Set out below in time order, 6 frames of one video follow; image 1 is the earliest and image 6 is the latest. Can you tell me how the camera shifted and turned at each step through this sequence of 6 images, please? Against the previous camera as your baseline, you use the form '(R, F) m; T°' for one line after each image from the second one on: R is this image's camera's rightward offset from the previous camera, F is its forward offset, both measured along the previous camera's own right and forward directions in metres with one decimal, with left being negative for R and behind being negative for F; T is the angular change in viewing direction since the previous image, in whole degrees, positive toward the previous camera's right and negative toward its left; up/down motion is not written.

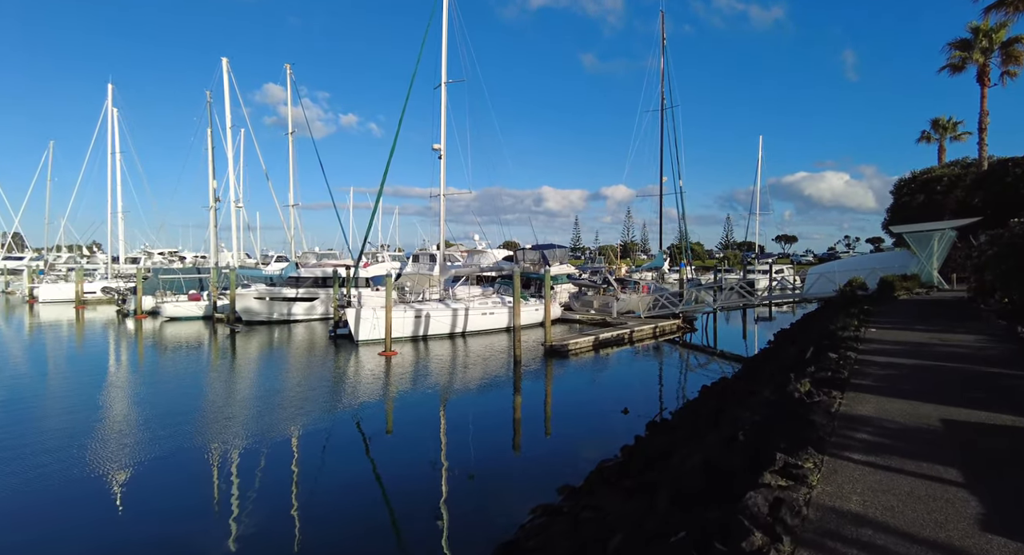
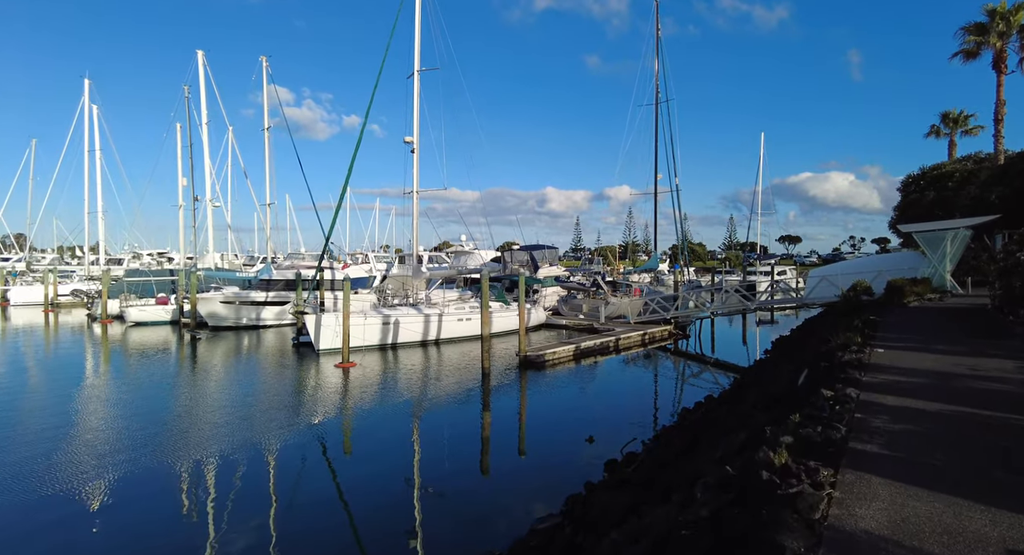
(+0.8, +1.3) m; 0°
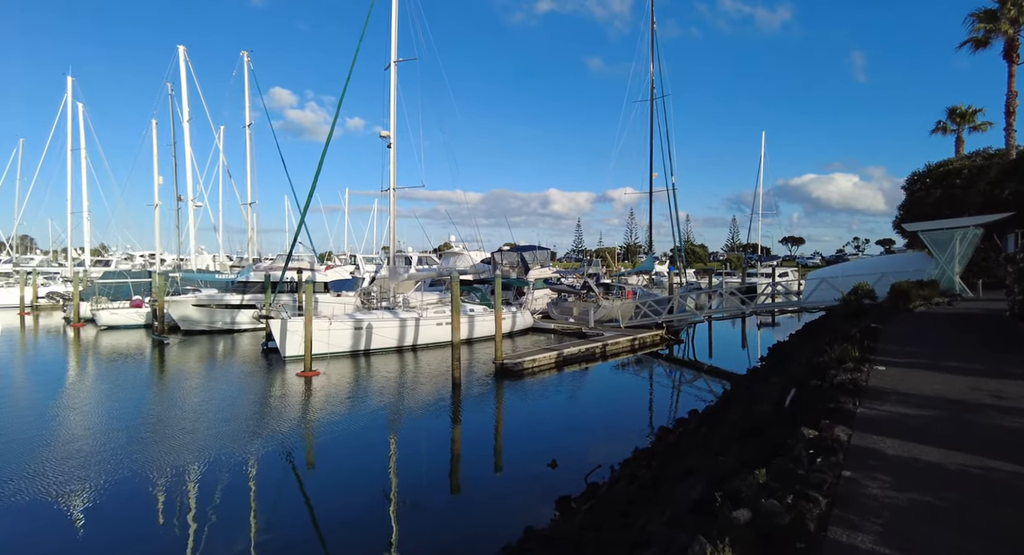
(+0.6, +1.0) m; 0°
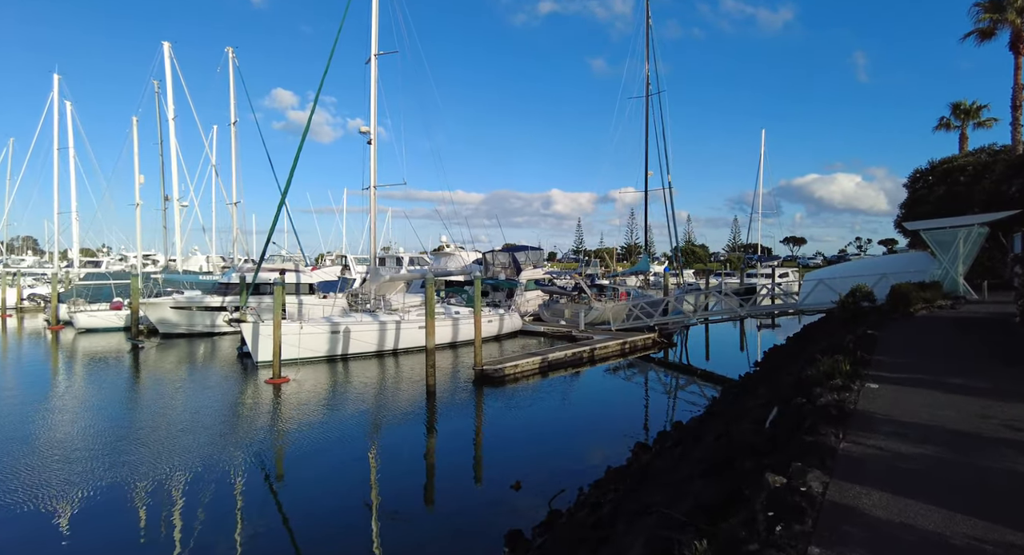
(+0.5, +0.6) m; 0°
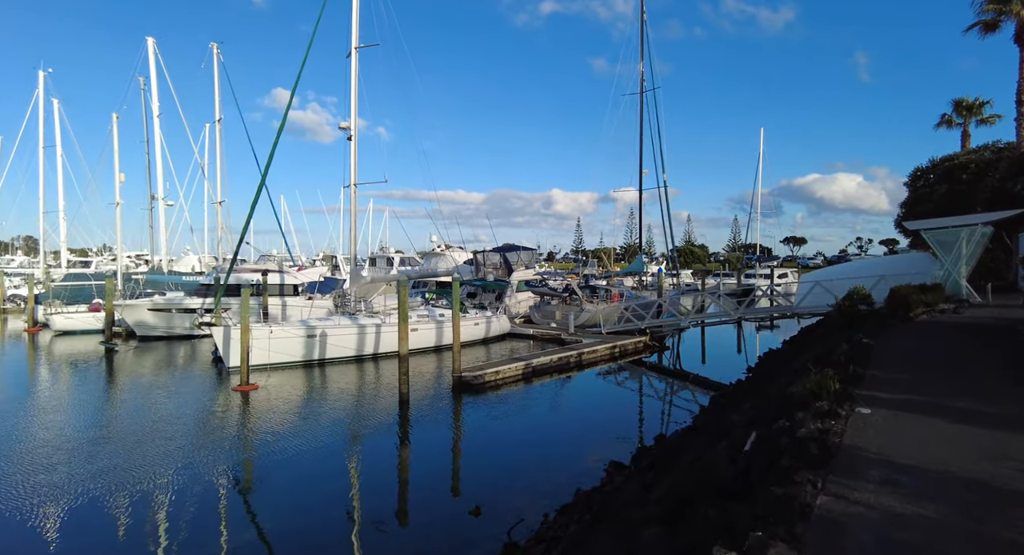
(+0.4, +0.6) m; 0°
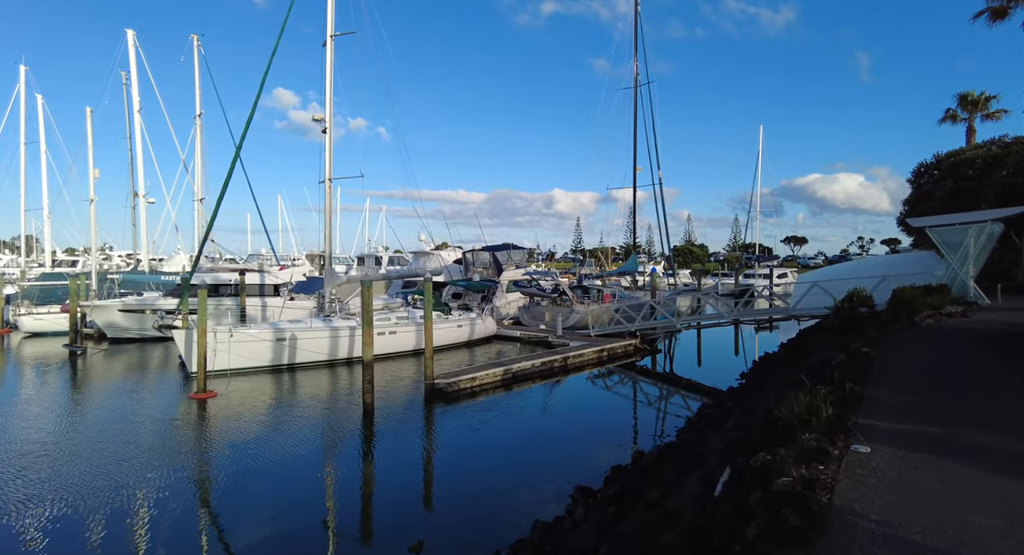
(+0.5, +0.8) m; 0°
